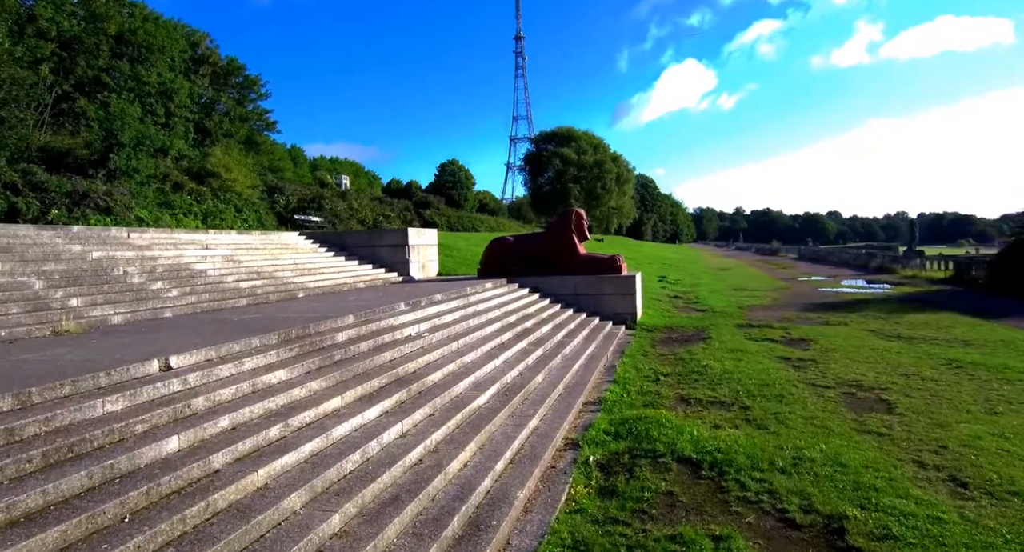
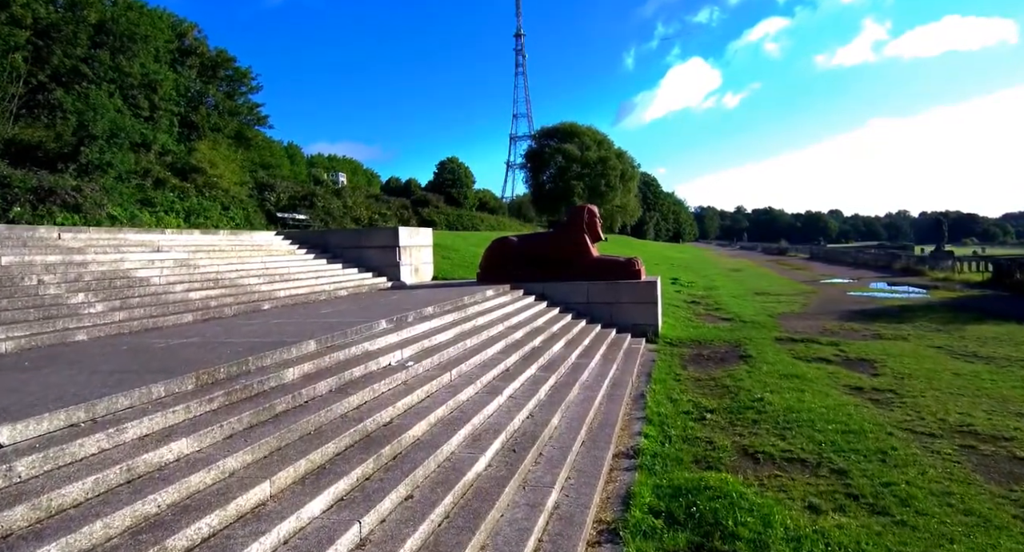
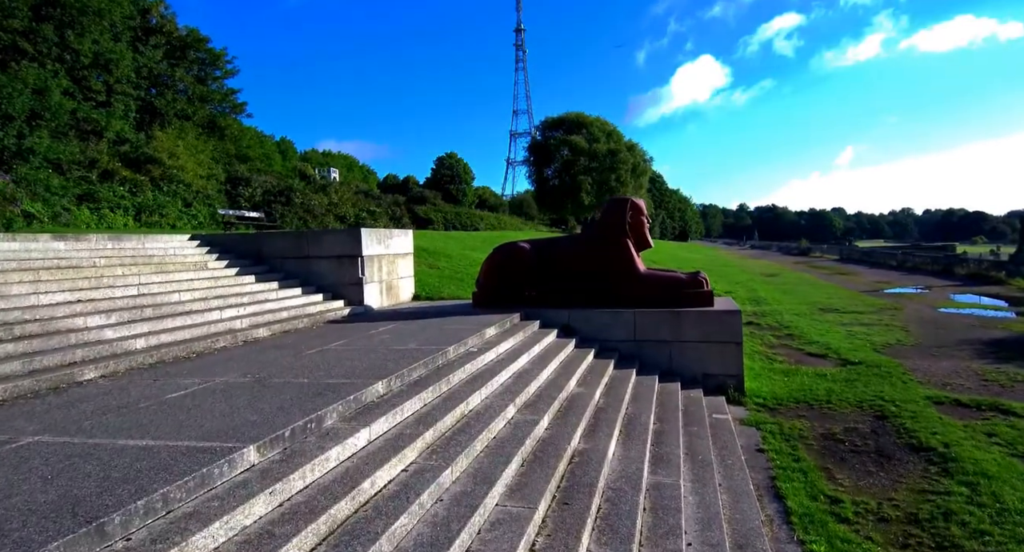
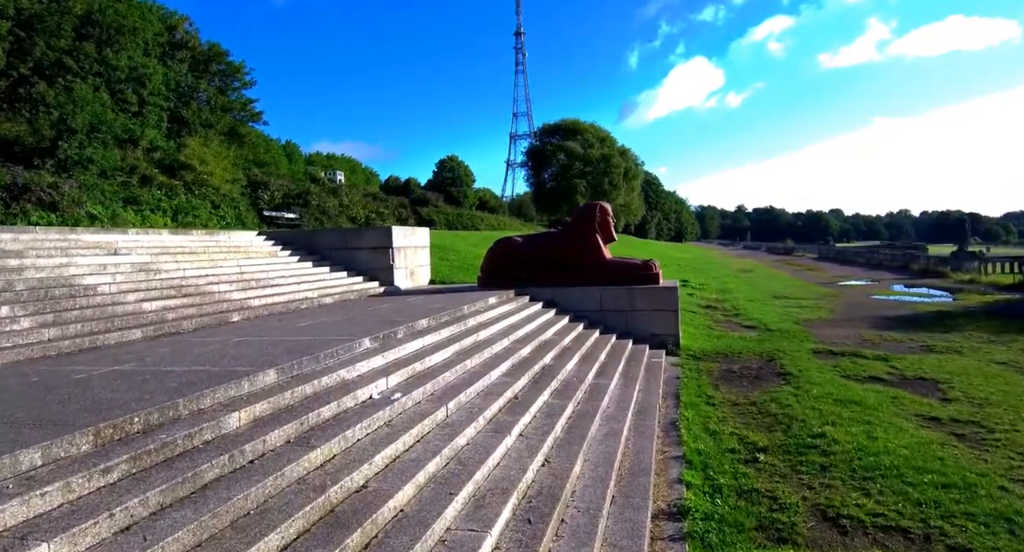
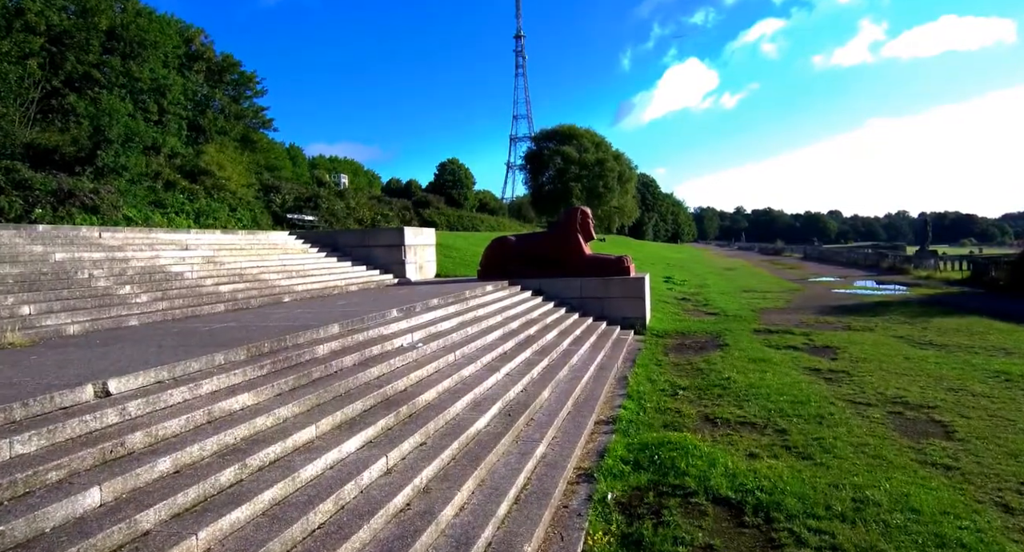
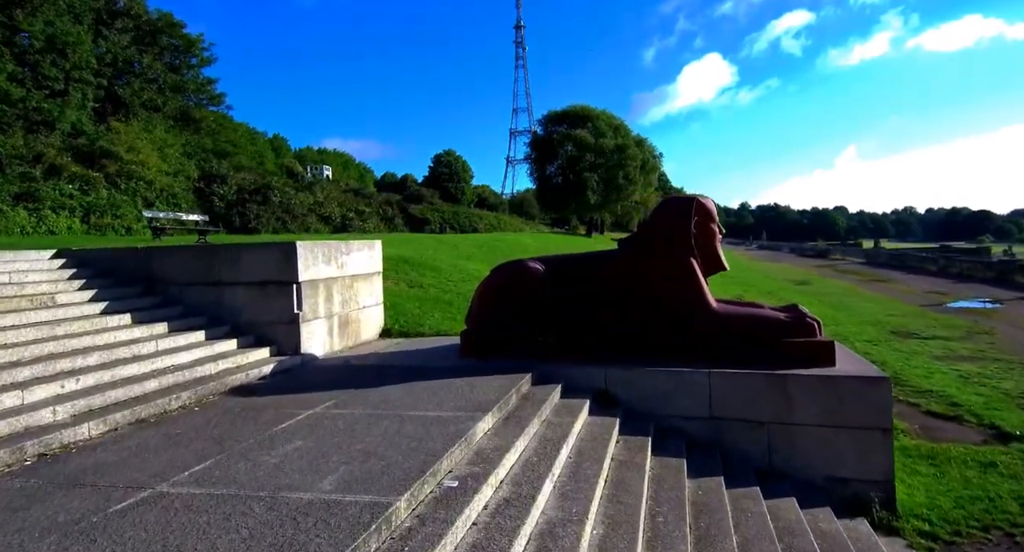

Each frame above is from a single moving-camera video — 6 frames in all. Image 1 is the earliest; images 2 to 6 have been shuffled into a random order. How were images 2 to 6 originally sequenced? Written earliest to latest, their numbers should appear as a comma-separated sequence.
5, 2, 4, 3, 6
